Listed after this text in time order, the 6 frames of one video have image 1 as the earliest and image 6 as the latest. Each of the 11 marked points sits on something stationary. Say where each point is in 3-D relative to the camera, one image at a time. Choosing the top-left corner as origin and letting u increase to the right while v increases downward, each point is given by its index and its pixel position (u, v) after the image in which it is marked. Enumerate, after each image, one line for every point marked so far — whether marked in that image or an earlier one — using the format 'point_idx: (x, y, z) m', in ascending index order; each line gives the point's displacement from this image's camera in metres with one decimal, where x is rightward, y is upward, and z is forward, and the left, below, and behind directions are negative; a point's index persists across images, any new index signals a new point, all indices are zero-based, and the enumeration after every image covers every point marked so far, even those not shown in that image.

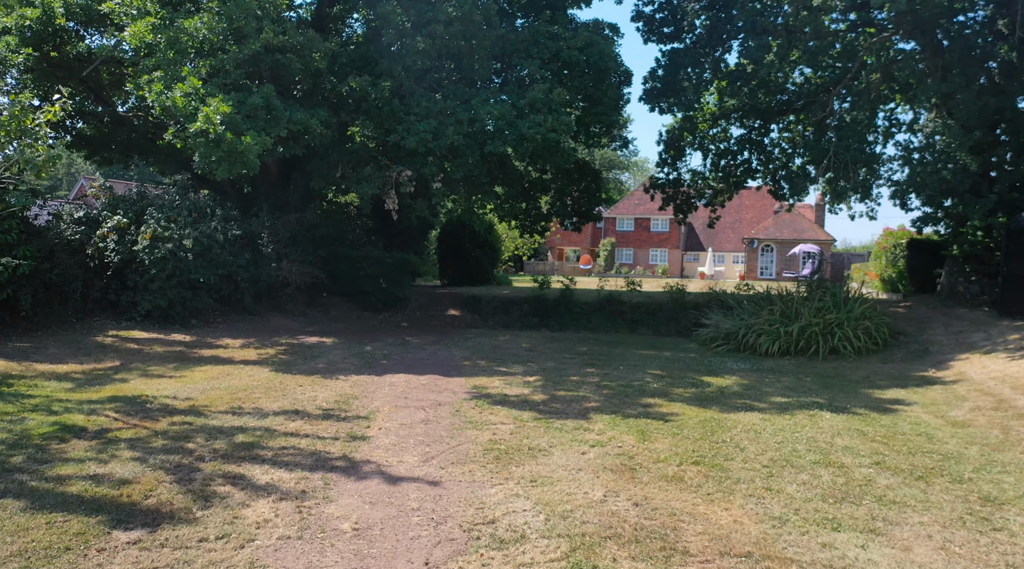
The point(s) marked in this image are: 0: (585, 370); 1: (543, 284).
0: (+1.1, -1.2, +11.3) m
1: (+0.8, 0.0, +19.7) m
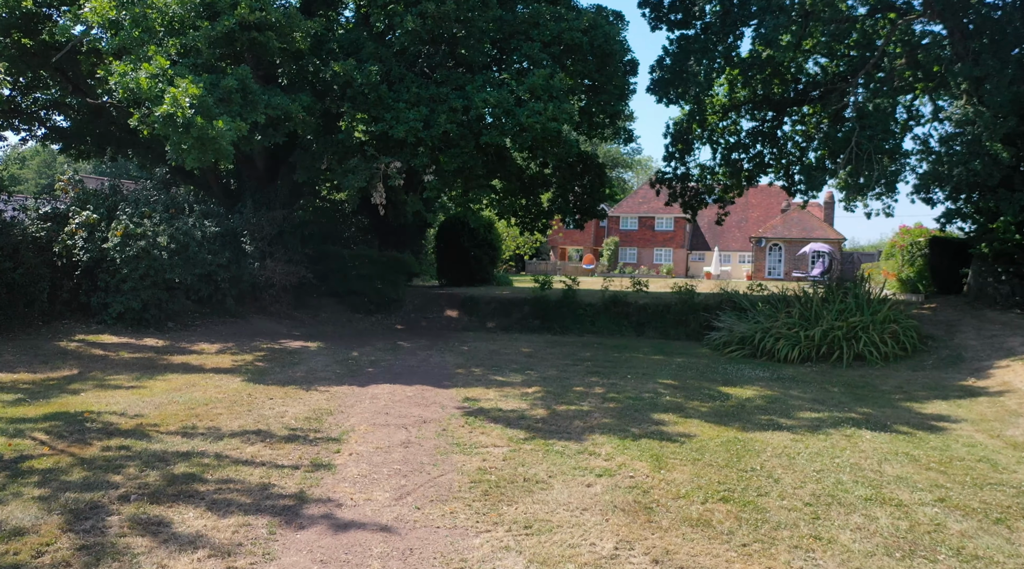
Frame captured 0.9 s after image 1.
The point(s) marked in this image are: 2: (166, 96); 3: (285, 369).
0: (+1.0, -1.2, +10.2) m
1: (+0.8, 0.0, +18.7) m
2: (-4.7, +2.6, +10.8) m
3: (-3.1, -1.2, +10.8) m
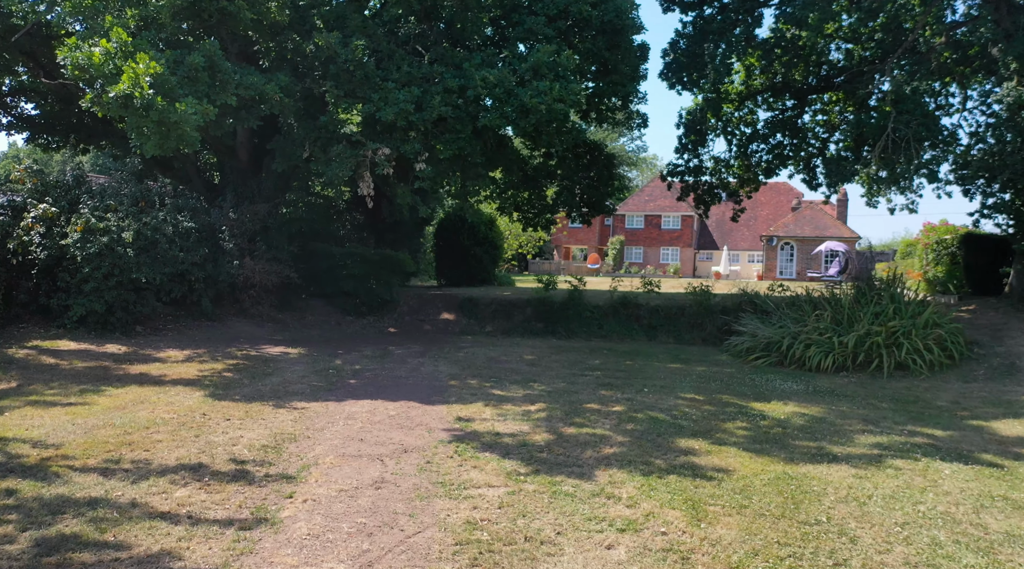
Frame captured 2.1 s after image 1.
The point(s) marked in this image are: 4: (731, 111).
0: (+1.0, -1.3, +8.9) m
1: (+0.8, 0.0, +17.4) m
2: (-4.7, +2.6, +9.6) m
3: (-3.1, -1.2, +9.5) m
4: (+5.5, +4.3, +19.8) m
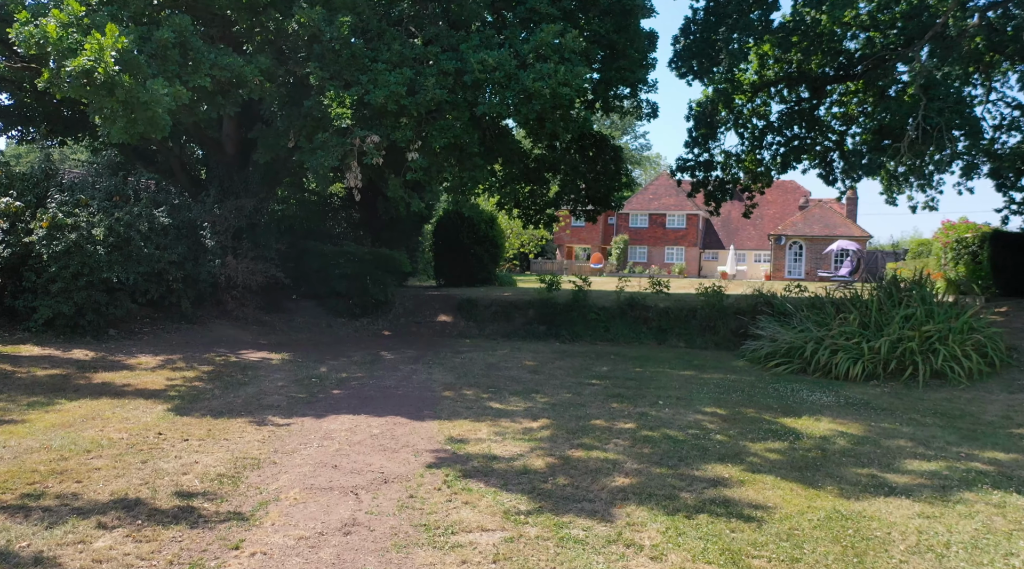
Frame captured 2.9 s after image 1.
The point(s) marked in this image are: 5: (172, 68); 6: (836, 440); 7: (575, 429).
0: (+1.0, -1.3, +8.0) m
1: (+0.8, 0.0, +16.5) m
2: (-4.7, +2.6, +8.6) m
3: (-3.1, -1.2, +8.6) m
4: (+5.5, +4.3, +18.9) m
5: (-4.1, +2.6, +9.5) m
6: (+2.8, -1.3, +6.8) m
7: (+0.6, -1.3, +7.0) m
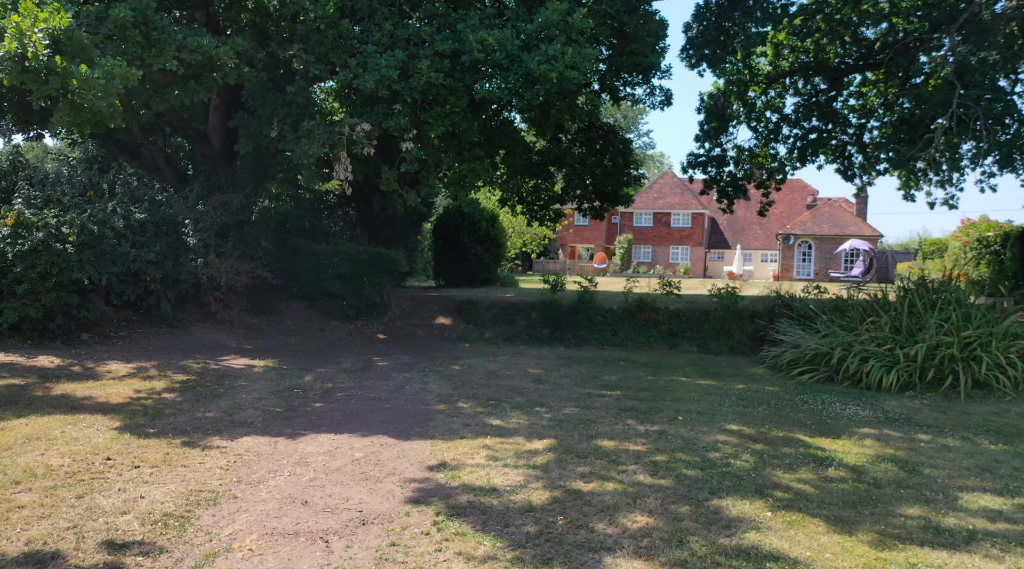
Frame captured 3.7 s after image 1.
0: (+1.0, -1.3, +7.1) m
1: (+0.9, 0.0, +15.6) m
2: (-4.7, +2.6, +7.8) m
3: (-3.1, -1.2, +7.7) m
4: (+5.6, +4.3, +18.0) m
5: (-4.1, +2.6, +8.6) m
6: (+2.8, -1.4, +5.9) m
7: (+0.6, -1.3, +6.1) m
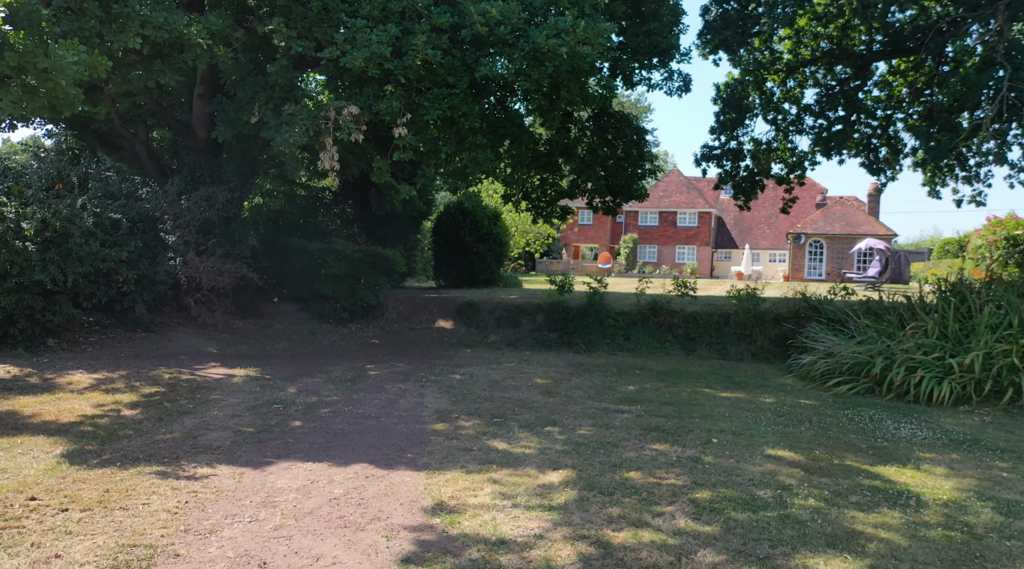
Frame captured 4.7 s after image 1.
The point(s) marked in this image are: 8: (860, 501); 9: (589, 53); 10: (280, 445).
0: (+1.1, -1.3, +6.1) m
1: (+1.0, 0.0, +14.6) m
2: (-4.6, +2.6, +6.8) m
3: (-3.0, -1.2, +6.7) m
4: (+5.7, +4.3, +17.0) m
5: (-4.0, +2.6, +7.6) m
6: (+2.9, -1.4, +4.9) m
7: (+0.6, -1.3, +5.1) m
8: (+2.2, -1.3, +4.9) m
9: (+0.8, +2.5, +8.6) m
10: (-1.8, -1.3, +6.2) m
